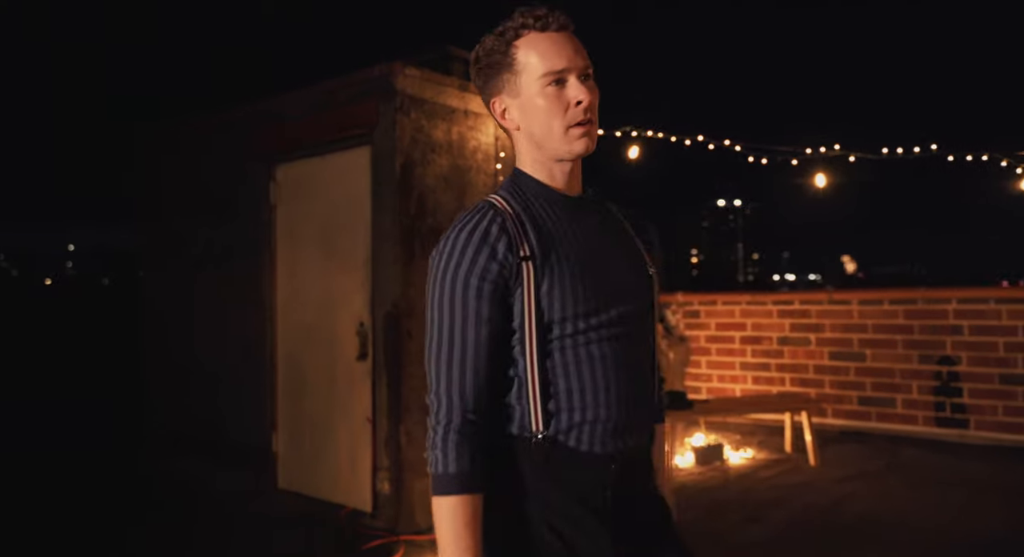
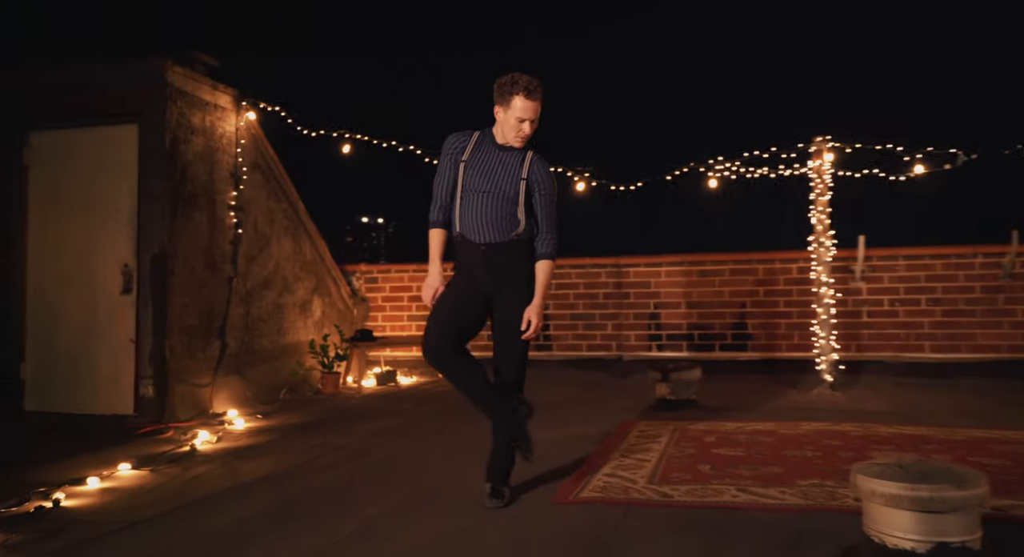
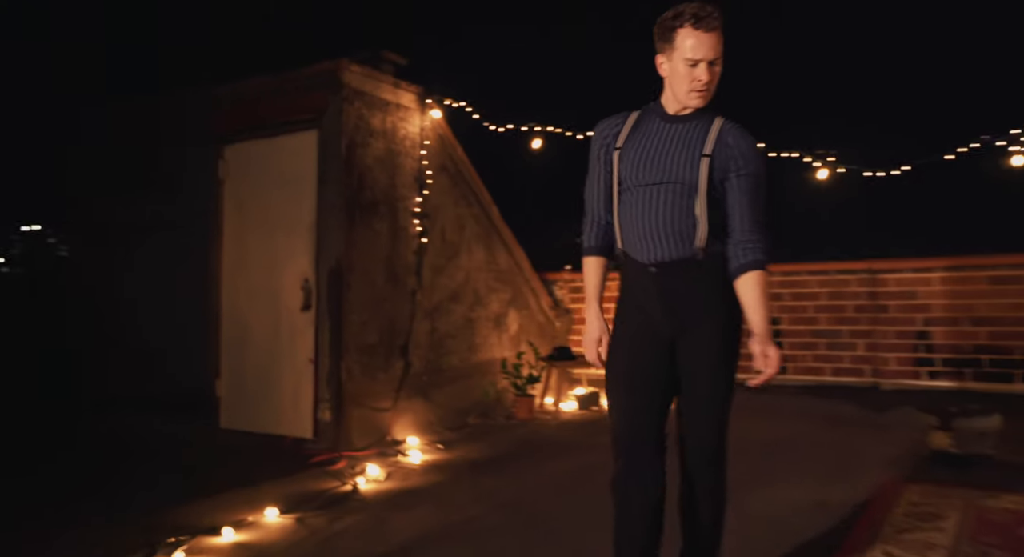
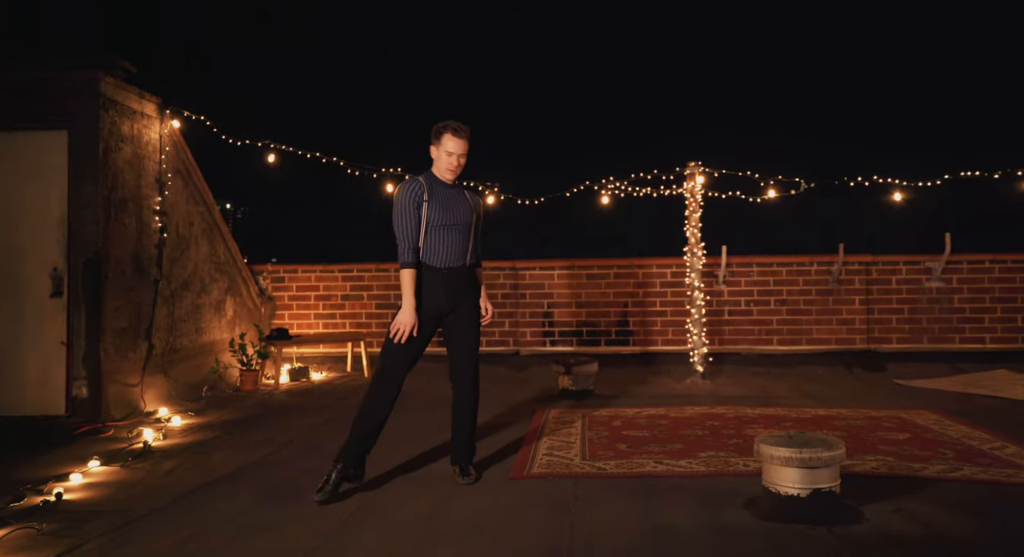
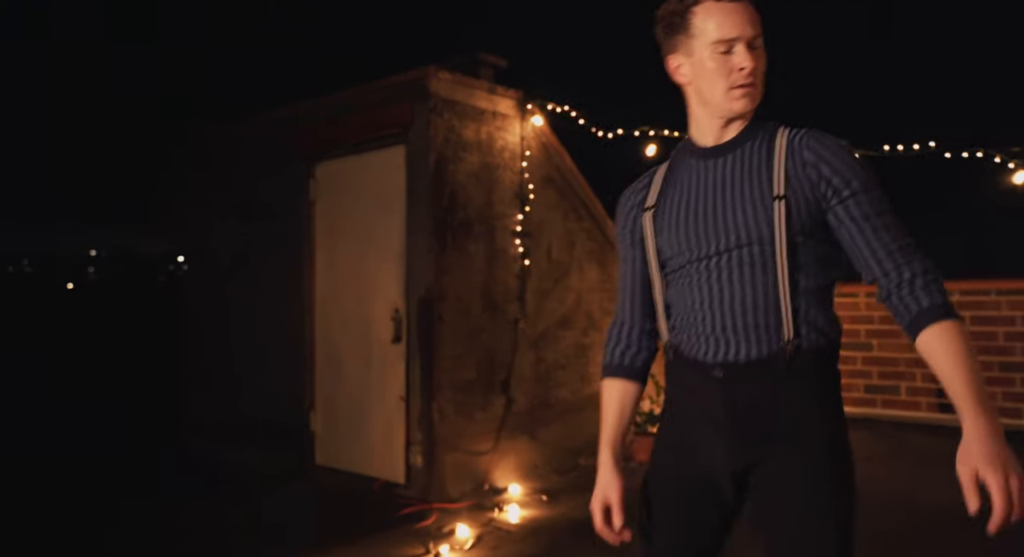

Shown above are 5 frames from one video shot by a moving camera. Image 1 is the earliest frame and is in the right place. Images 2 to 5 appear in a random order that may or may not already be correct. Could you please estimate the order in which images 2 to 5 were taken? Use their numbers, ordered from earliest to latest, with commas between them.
5, 3, 2, 4
